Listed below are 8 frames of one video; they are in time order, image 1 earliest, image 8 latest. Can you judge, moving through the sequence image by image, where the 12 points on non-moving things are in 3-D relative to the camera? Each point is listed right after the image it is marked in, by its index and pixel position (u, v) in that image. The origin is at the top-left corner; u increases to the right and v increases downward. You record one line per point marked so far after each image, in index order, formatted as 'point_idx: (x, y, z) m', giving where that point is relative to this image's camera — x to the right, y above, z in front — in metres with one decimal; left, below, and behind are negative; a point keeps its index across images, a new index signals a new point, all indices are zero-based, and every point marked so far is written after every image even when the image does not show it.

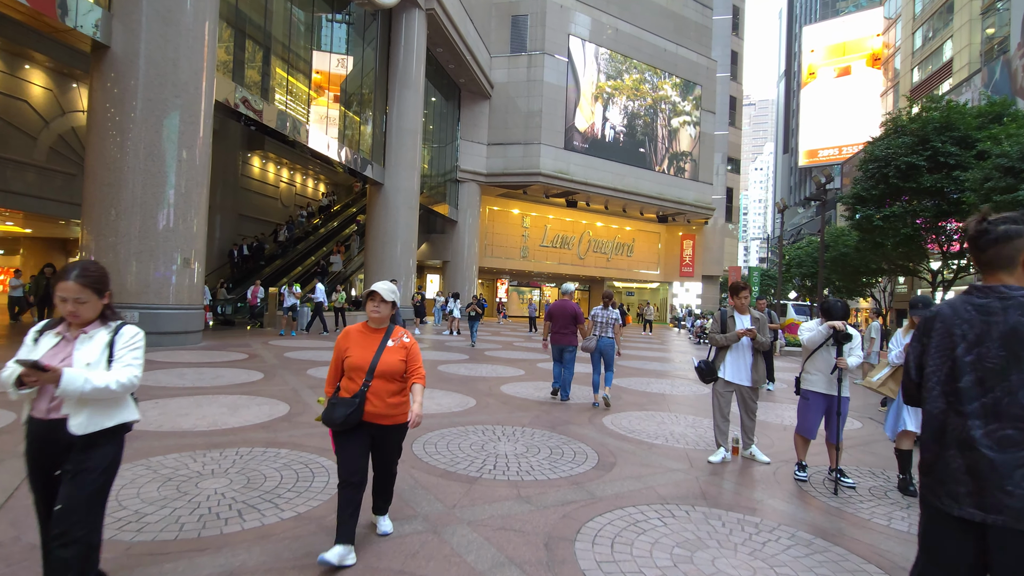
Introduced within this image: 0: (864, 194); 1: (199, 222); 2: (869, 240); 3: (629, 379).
0: (+11.0, +3.0, +16.0) m
1: (-6.8, +1.4, +11.1) m
2: (+11.4, +1.6, +16.6) m
3: (+2.2, -1.7, +9.7) m
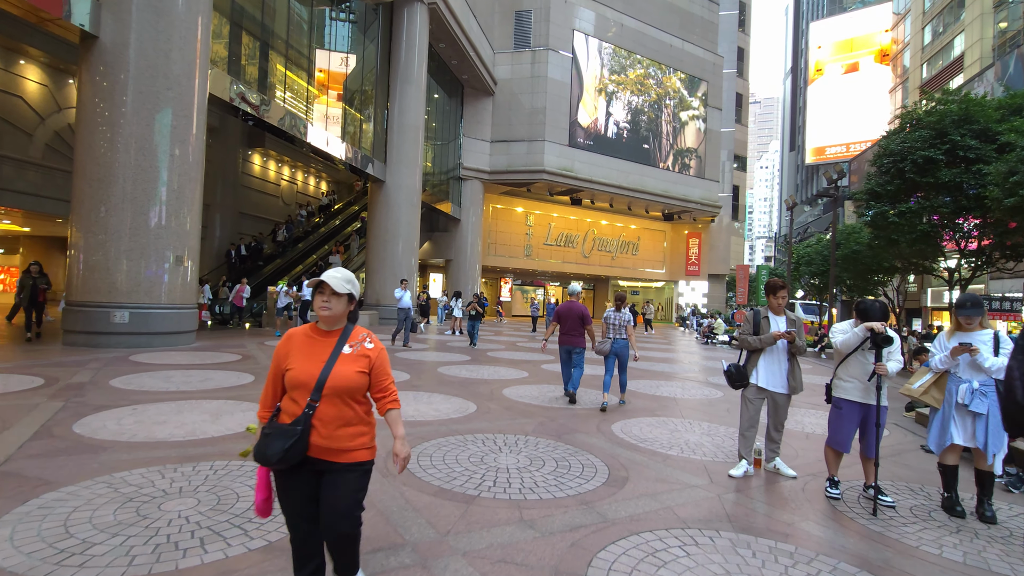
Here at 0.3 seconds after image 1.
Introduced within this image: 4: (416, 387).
0: (+11.1, +3.0, +15.6) m
1: (-6.7, +1.4, +10.8) m
2: (+11.5, +1.6, +16.2) m
3: (+2.3, -1.7, +9.3) m
4: (-1.4, -1.4, +7.4) m
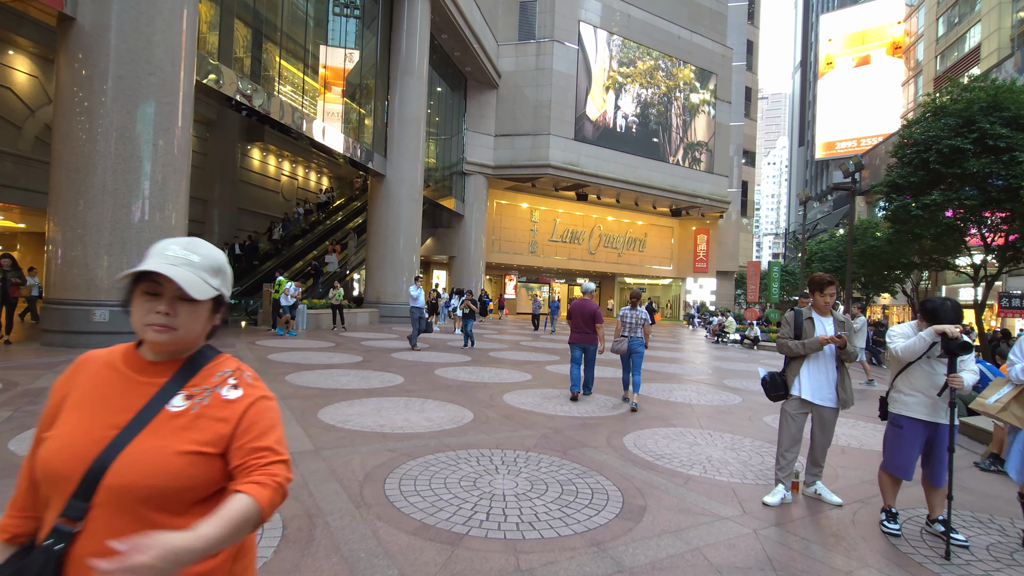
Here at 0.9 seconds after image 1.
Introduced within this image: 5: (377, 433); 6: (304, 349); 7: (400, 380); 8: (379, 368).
0: (+11.2, +3.1, +14.8) m
1: (-6.7, +1.5, +10.3) m
2: (+11.6, +1.7, +15.4) m
3: (+2.3, -1.6, +8.7) m
4: (-1.4, -1.4, +6.9) m
5: (-1.3, -1.4, +4.8) m
6: (-4.3, -1.3, +10.5) m
7: (-1.7, -1.4, +7.7) m
8: (-2.3, -1.4, +8.8) m
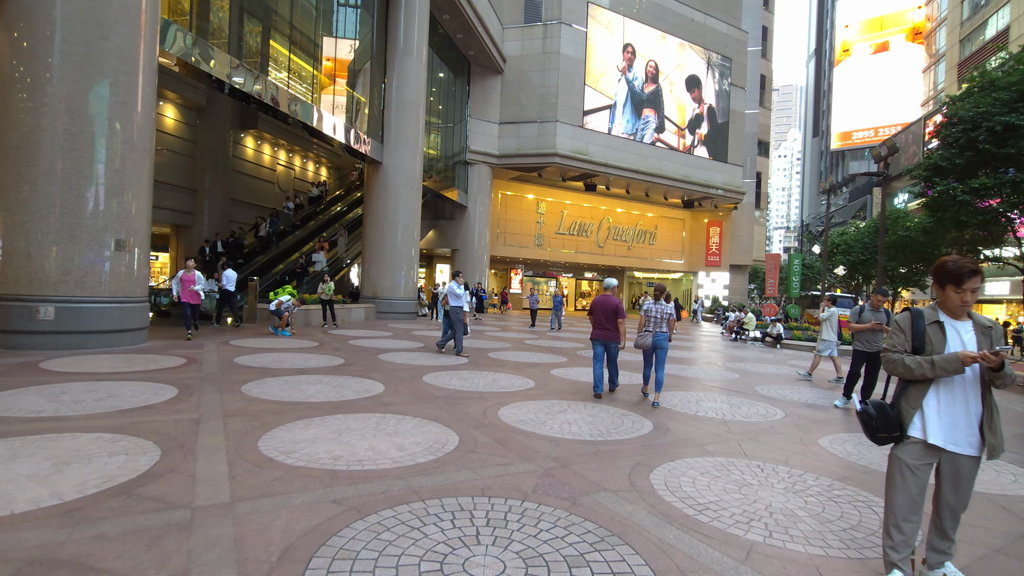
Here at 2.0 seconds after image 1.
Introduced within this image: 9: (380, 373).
0: (+11.3, +3.3, +13.5) m
1: (-6.6, +1.6, +9.2) m
2: (+11.7, +1.9, +14.1) m
3: (+2.3, -1.5, +7.5) m
4: (-1.4, -1.3, +5.7) m
5: (-1.3, -1.3, +3.6) m
6: (-4.2, -1.1, +9.4) m
7: (-1.7, -1.3, +6.5) m
8: (-2.3, -1.3, +7.6) m
9: (-2.0, -1.3, +7.8) m
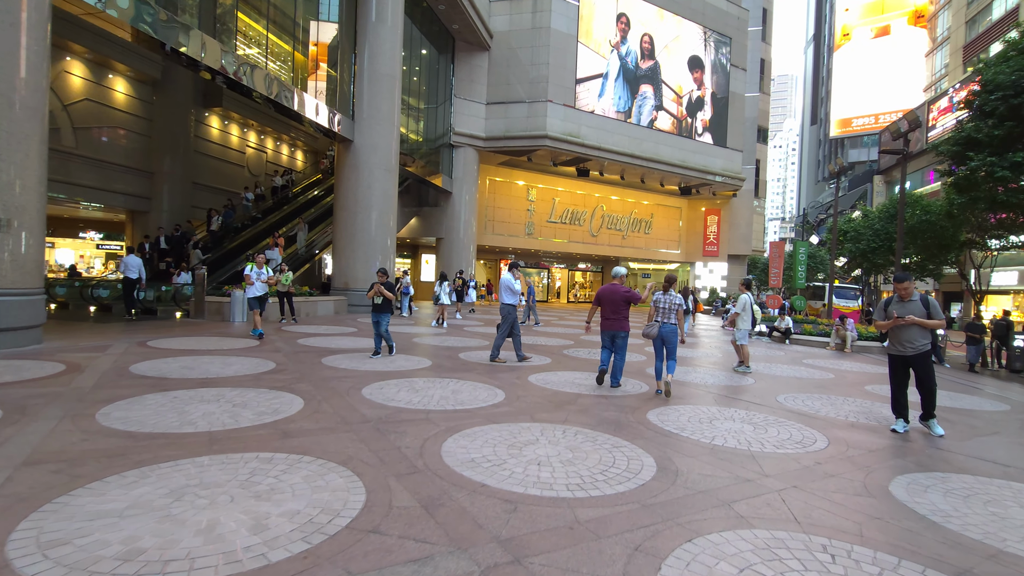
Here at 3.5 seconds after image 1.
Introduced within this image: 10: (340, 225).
0: (+10.8, +3.5, +11.9) m
1: (-7.1, +1.7, +7.5) m
2: (+11.2, +2.1, +12.6) m
3: (+1.9, -1.4, +6.0) m
4: (-1.8, -1.2, +4.1) m
5: (-1.7, -1.2, +2.1) m
6: (-4.7, -1.0, +7.7) m
7: (-2.1, -1.2, +5.0) m
8: (-2.7, -1.1, +6.0) m
9: (-2.4, -1.2, +6.2) m
10: (-6.1, +2.2, +18.3) m
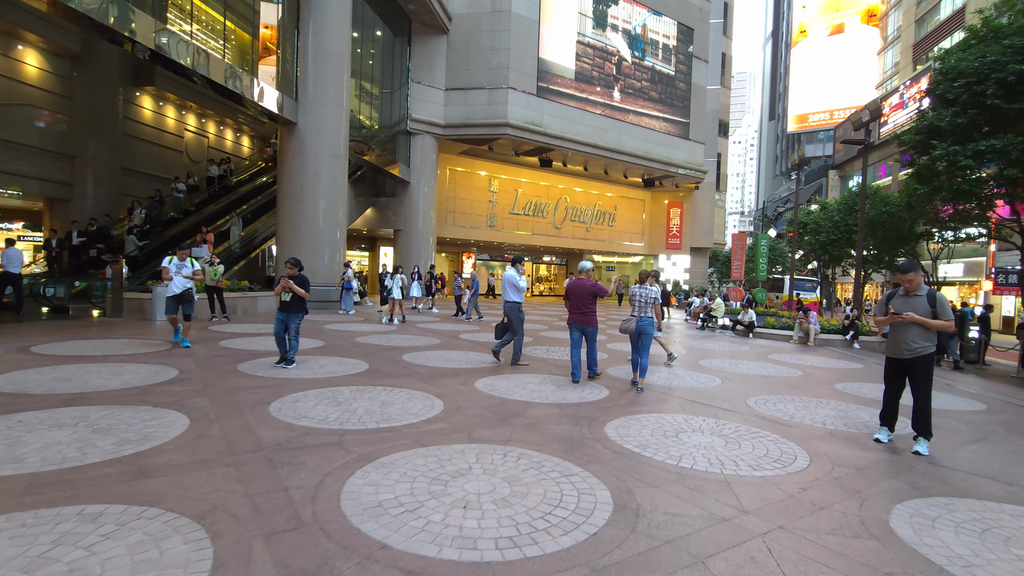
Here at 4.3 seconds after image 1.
0: (+9.8, +3.7, +11.7) m
1: (-7.8, +1.8, +6.1) m
2: (+10.2, +2.3, +12.4) m
3: (+1.3, -1.3, +5.3) m
4: (-2.3, -1.2, +3.2) m
5: (-2.1, -1.2, +1.1) m
6: (-5.4, -0.9, +6.6) m
7: (-2.7, -1.1, +4.0) m
8: (-3.3, -1.1, +5.0) m
9: (-3.1, -1.1, +5.2) m
10: (-7.6, +2.4, +17.0) m
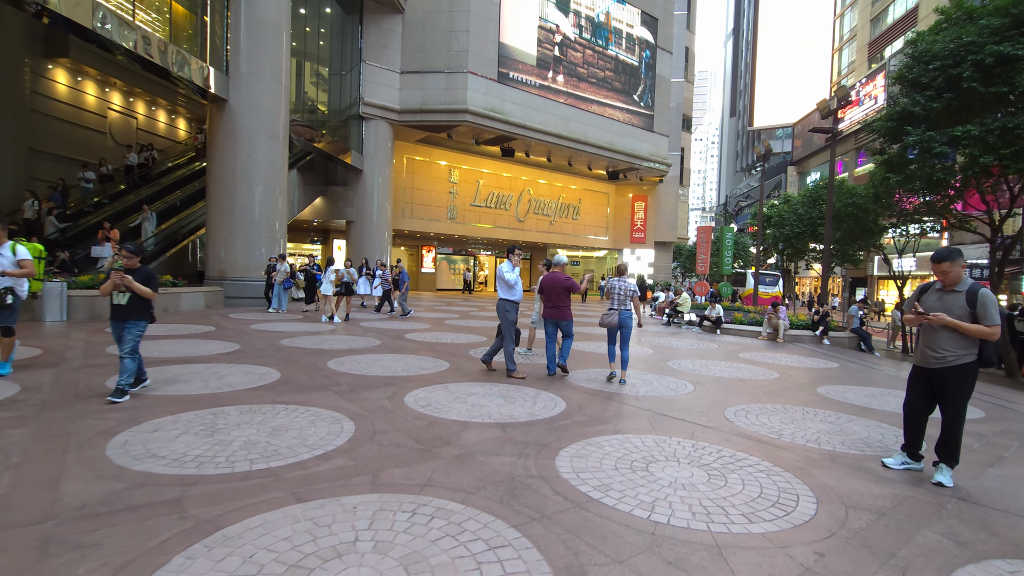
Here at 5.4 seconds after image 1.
0: (+8.8, +3.9, +11.2) m
1: (-8.4, +1.8, +4.5) m
2: (+9.1, +2.5, +11.9) m
3: (+0.7, -1.3, +4.3) m
4: (-2.7, -1.1, +1.9) m
5: (-2.4, -1.2, -0.1) m
6: (-6.0, -0.9, +5.1) m
7: (-3.1, -1.1, +2.7) m
8: (-3.9, -1.0, +3.7) m
9: (-3.6, -1.1, +3.9) m
10: (-8.9, +2.6, +15.4) m
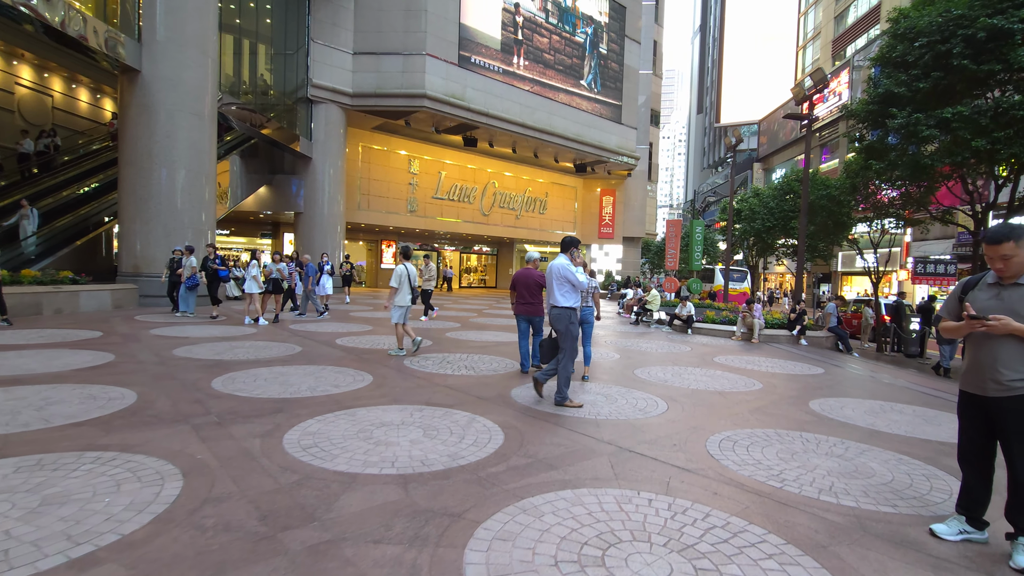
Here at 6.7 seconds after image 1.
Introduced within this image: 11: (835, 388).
0: (+7.8, +3.9, +10.4) m
1: (-9.0, +1.8, +2.7) m
2: (+8.1, +2.6, +11.1) m
3: (+0.2, -1.2, +3.0) m
4: (-3.2, -1.2, +0.5) m
5: (-2.7, -1.2, -1.5) m
6: (-6.6, -0.9, +3.5) m
7: (-3.6, -1.1, +1.2) m
8: (-4.4, -1.0, +2.2) m
9: (-4.2, -1.1, +2.4) m
10: (-10.1, +2.6, +13.5) m
11: (+4.3, -1.3, +6.9) m
